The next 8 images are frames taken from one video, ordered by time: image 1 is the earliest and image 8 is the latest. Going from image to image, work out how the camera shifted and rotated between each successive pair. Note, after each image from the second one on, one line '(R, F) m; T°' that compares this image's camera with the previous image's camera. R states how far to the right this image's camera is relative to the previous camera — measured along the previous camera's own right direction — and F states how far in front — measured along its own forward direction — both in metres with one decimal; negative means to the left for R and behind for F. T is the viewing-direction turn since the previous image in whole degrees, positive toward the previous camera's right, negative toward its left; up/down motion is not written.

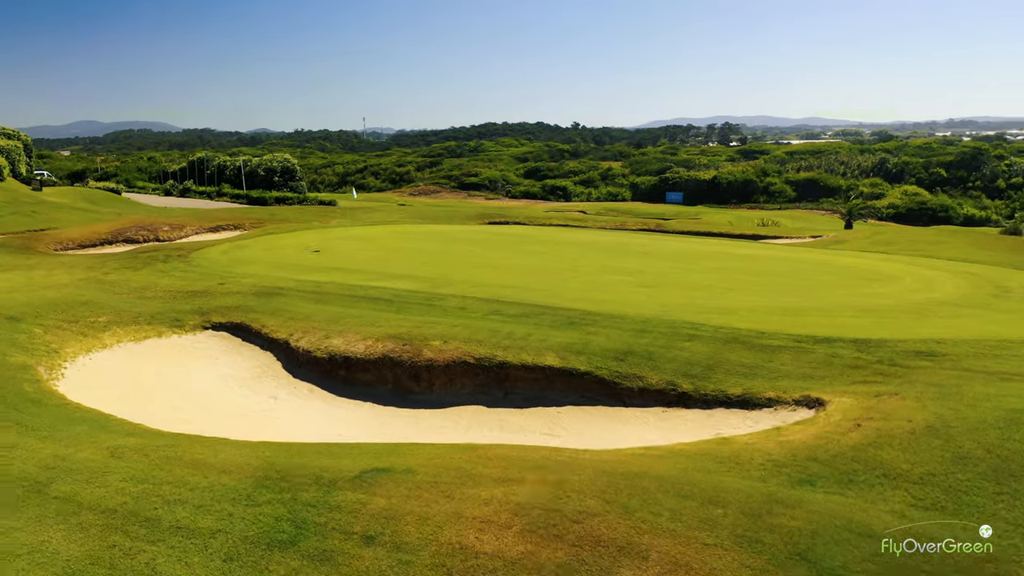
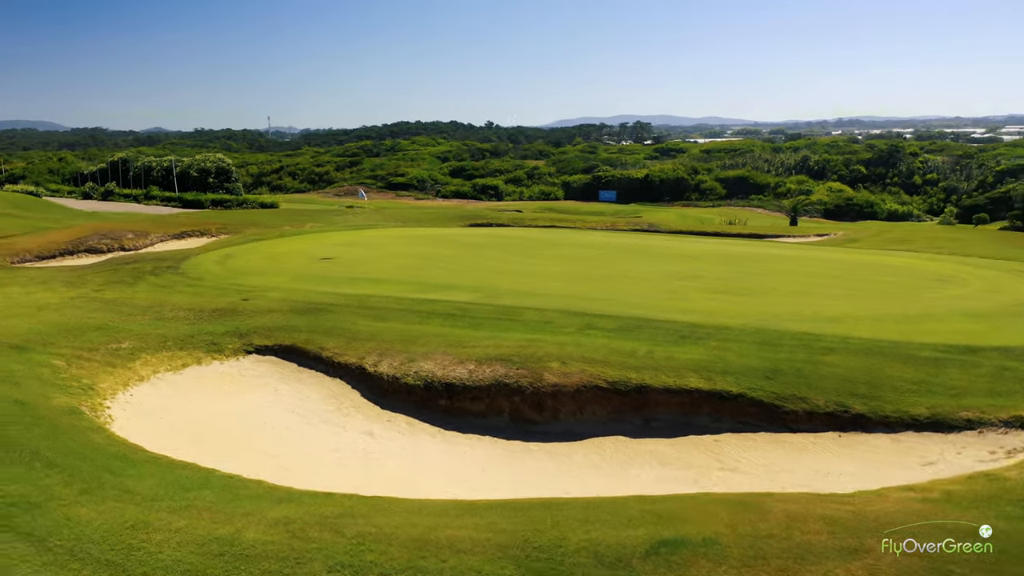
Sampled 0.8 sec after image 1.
(-3.4, +1.9) m; +6°
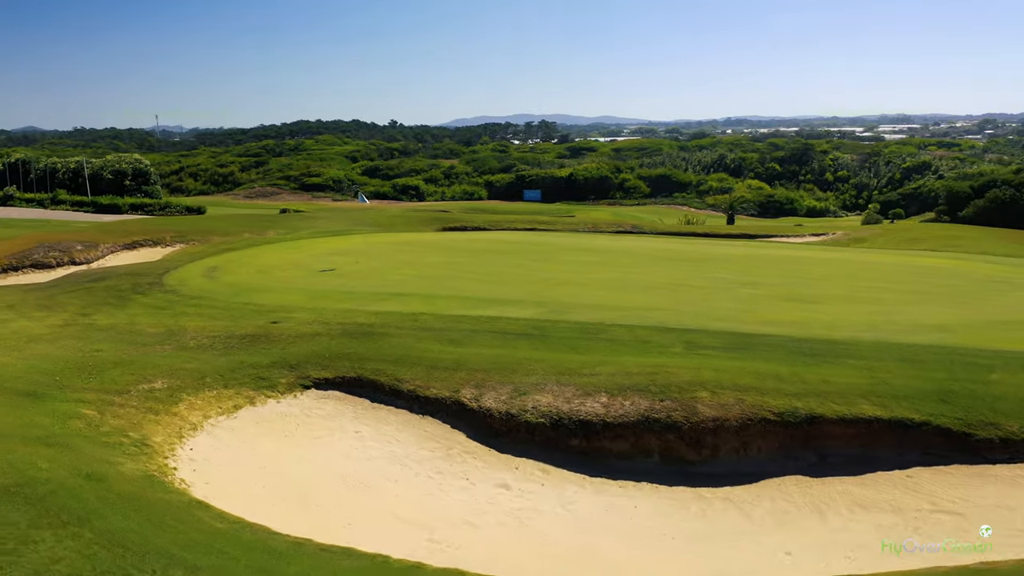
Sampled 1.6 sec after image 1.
(-3.3, +2.1) m; +7°
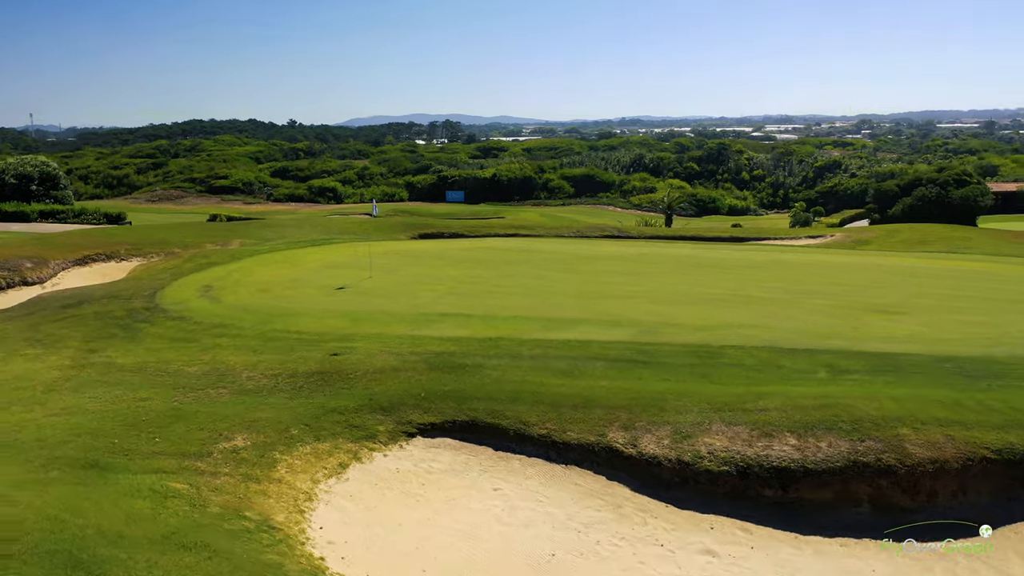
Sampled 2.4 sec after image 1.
(-3.3, +2.0) m; +7°
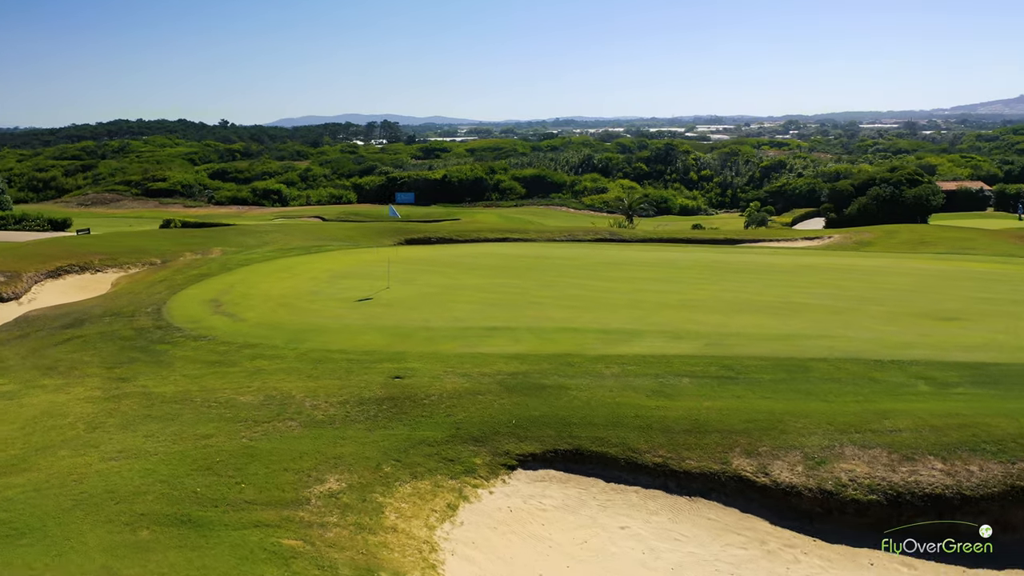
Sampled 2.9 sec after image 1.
(-2.1, +1.1) m; +4°
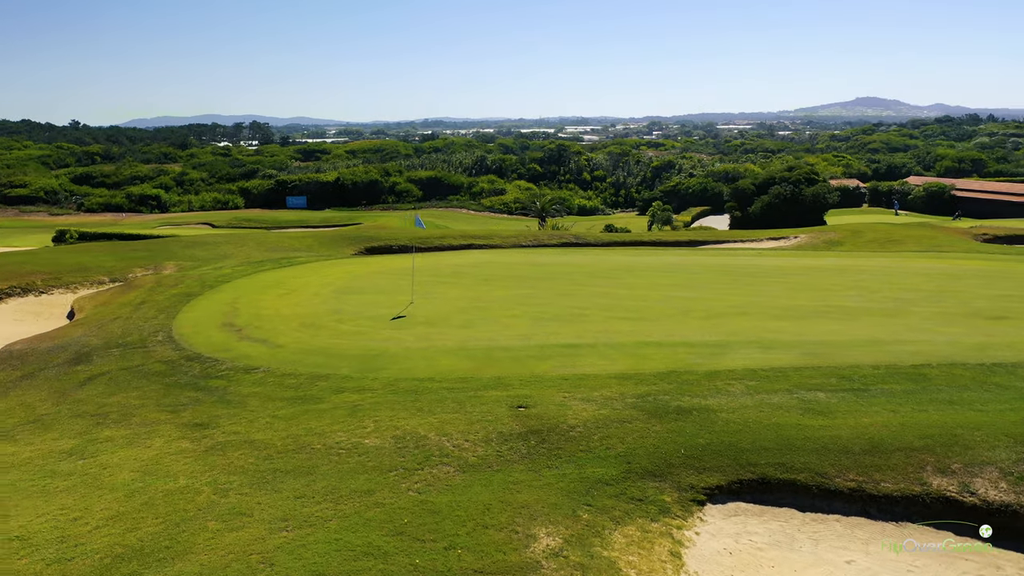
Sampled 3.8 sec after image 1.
(-3.5, +1.3) m; +9°
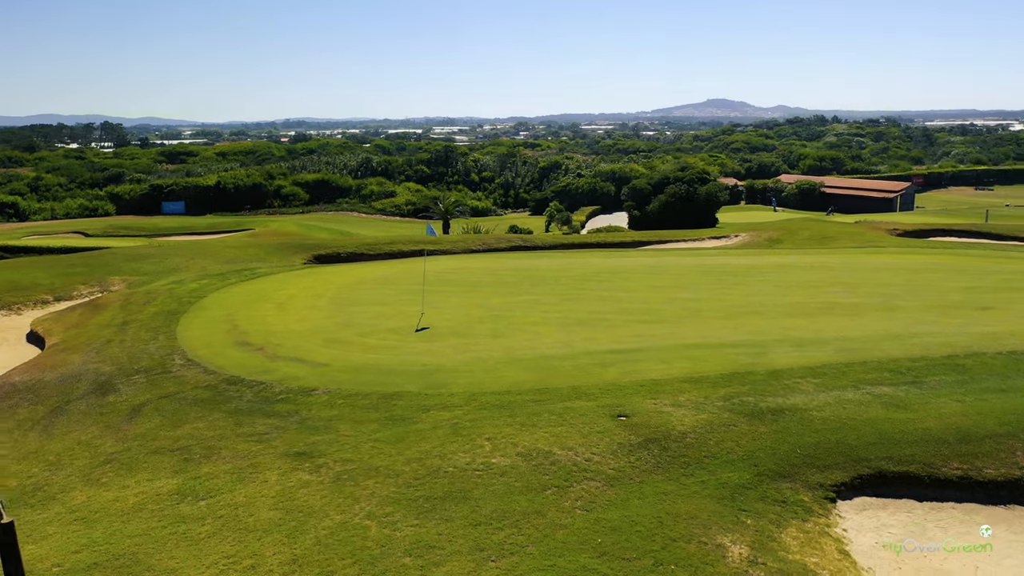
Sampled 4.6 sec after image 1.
(-3.1, +0.4) m; +9°
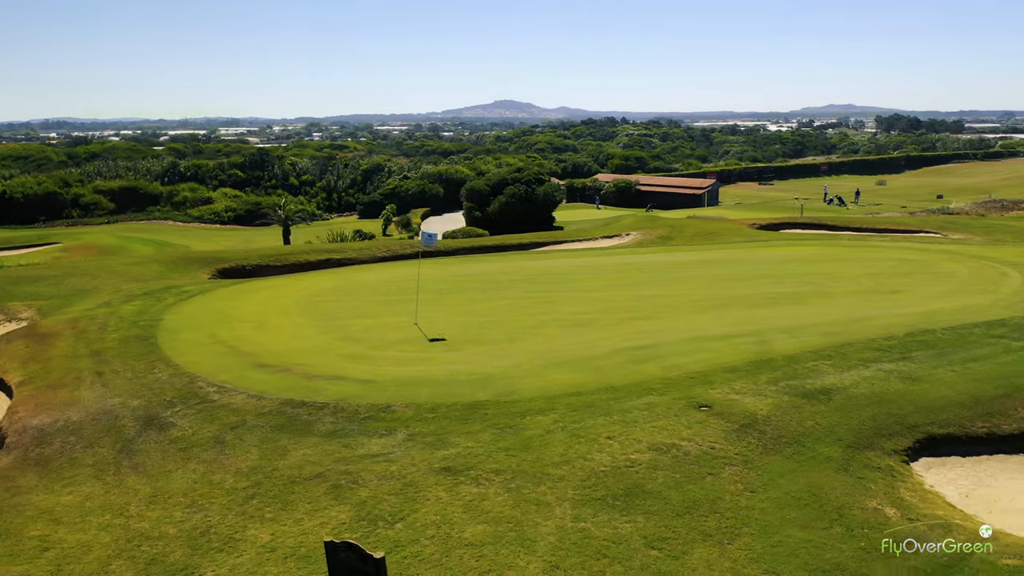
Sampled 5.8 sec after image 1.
(-4.1, 0.0) m; +14°
